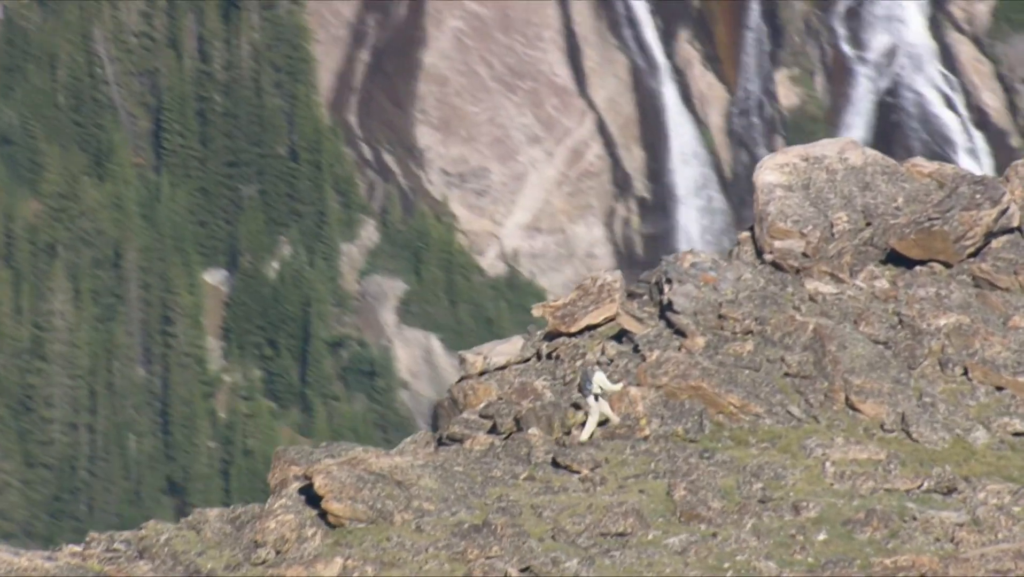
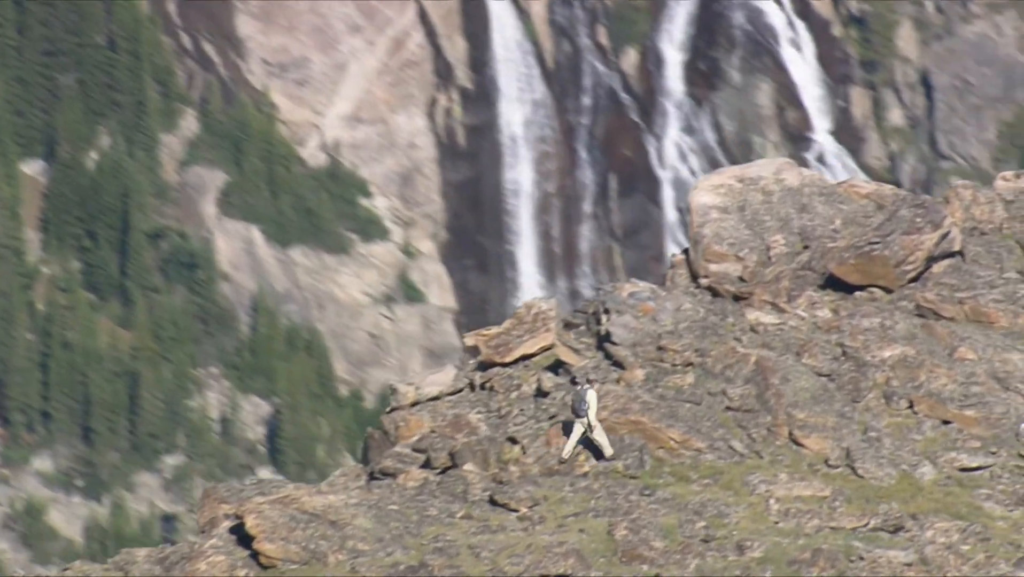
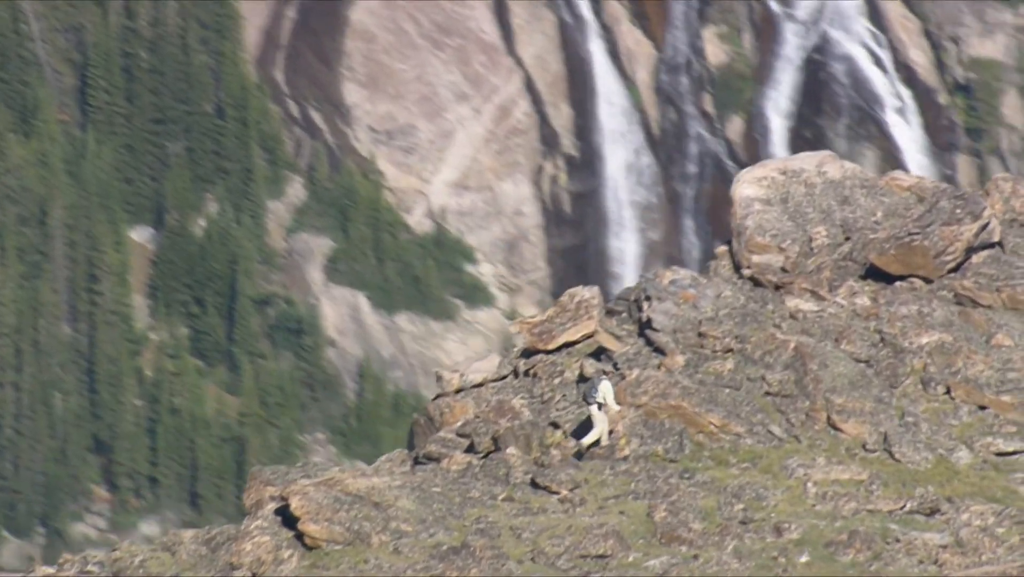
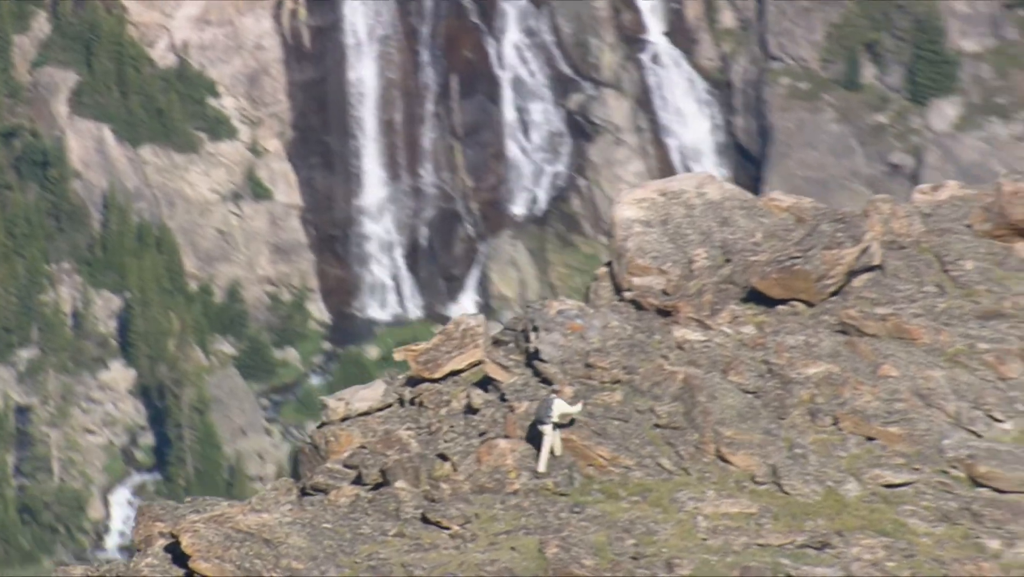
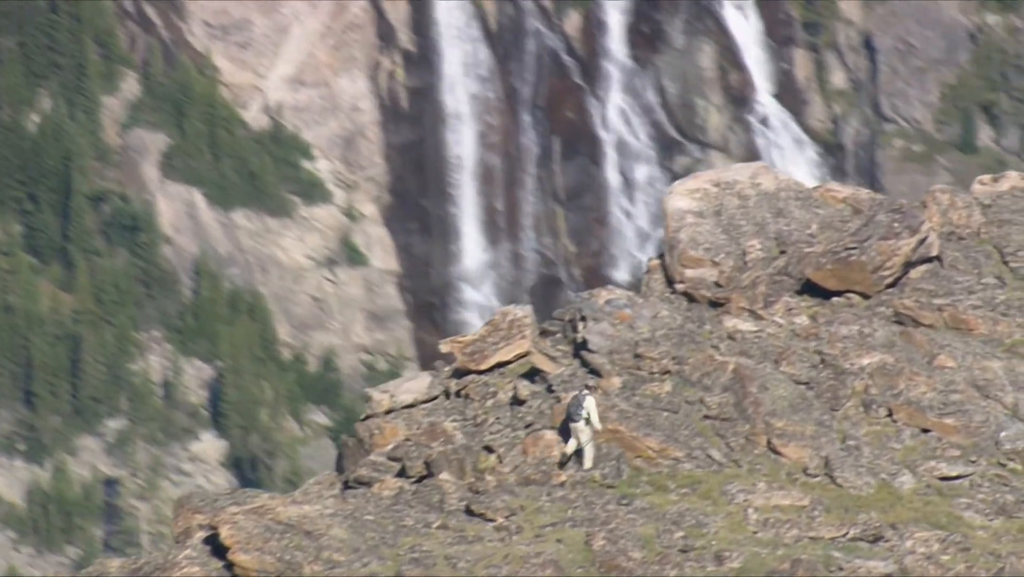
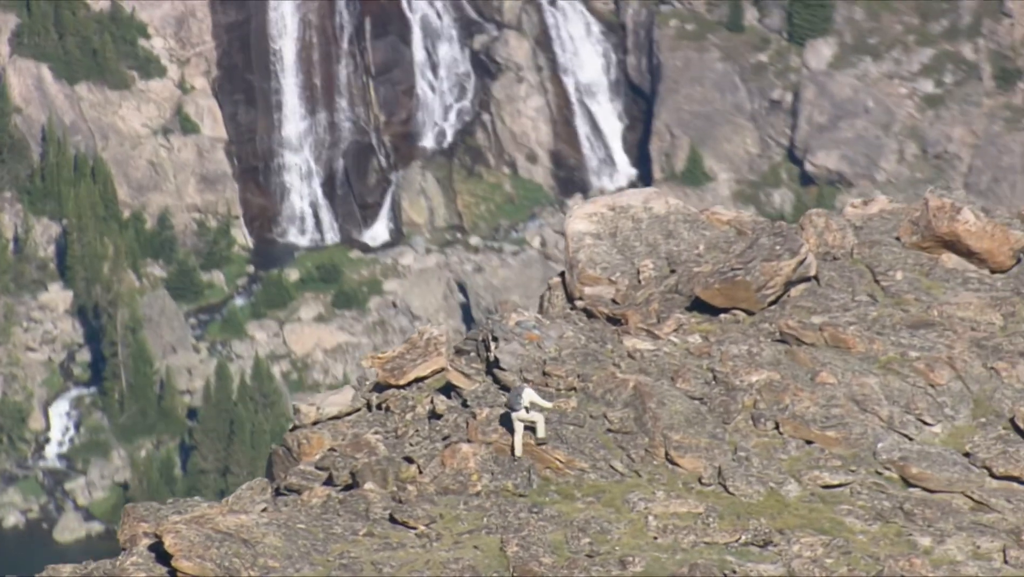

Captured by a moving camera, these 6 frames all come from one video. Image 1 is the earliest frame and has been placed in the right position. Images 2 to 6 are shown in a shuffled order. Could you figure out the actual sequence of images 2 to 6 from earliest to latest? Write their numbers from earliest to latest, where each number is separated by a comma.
3, 2, 5, 4, 6
